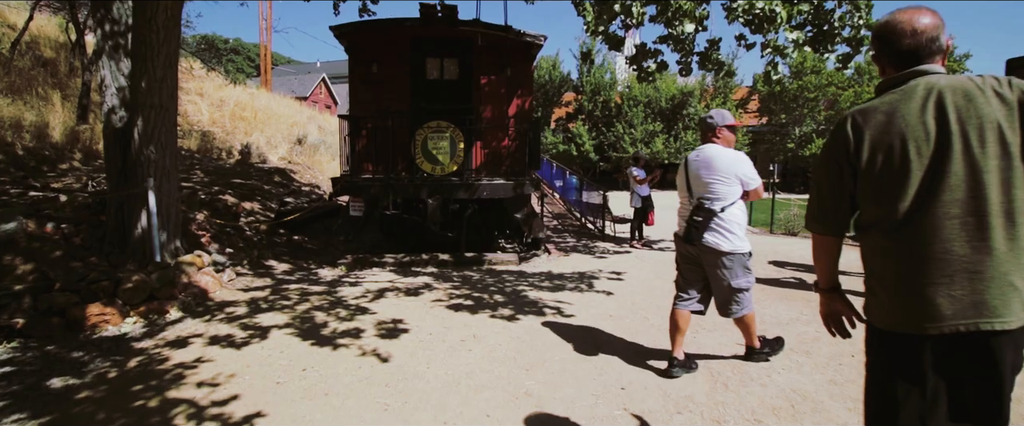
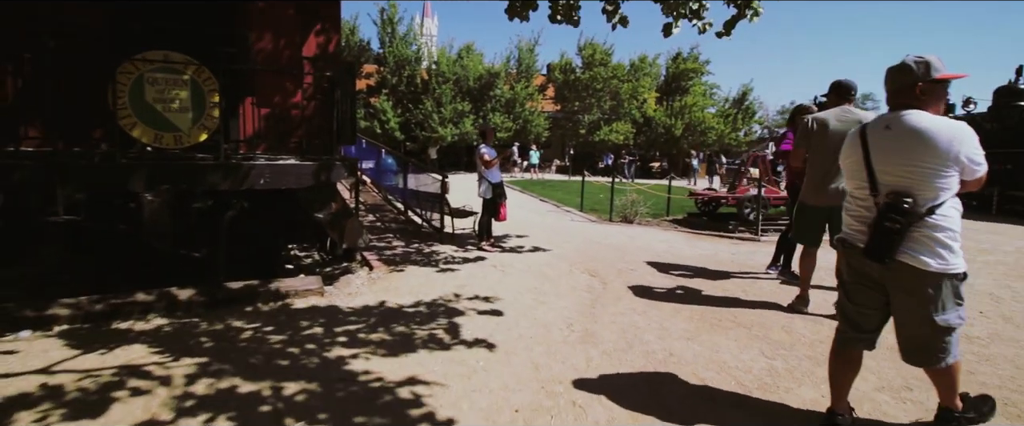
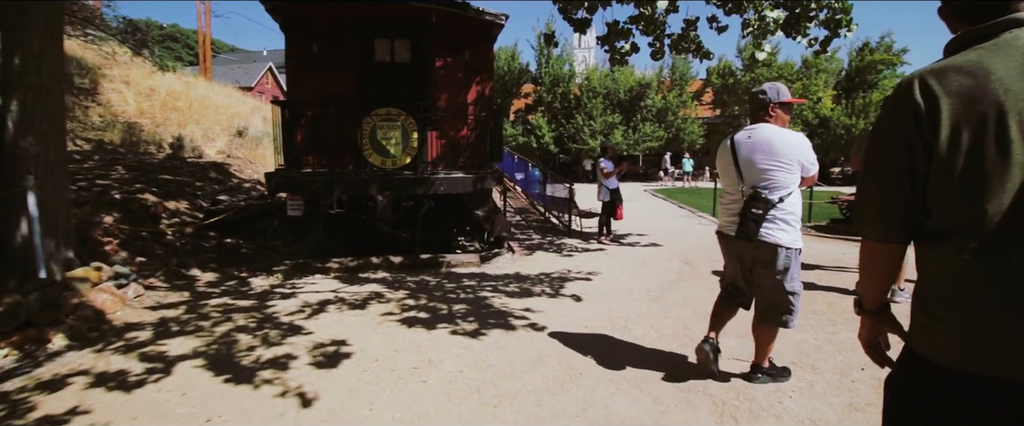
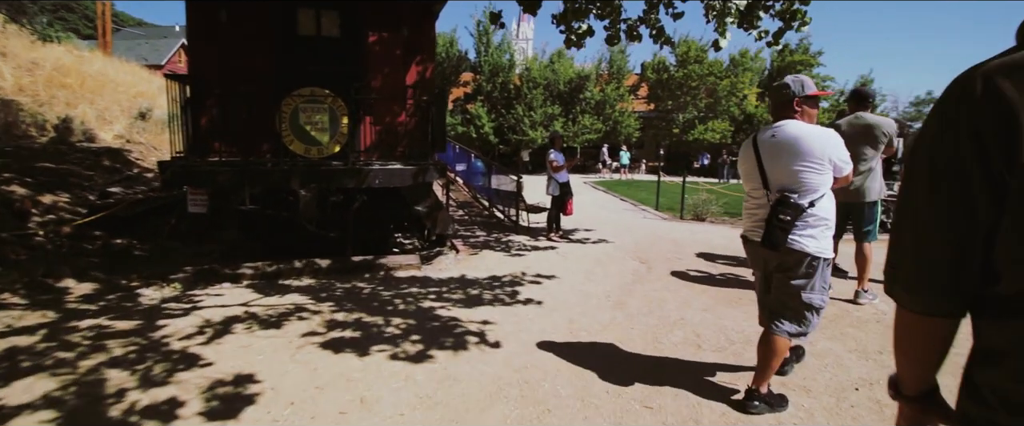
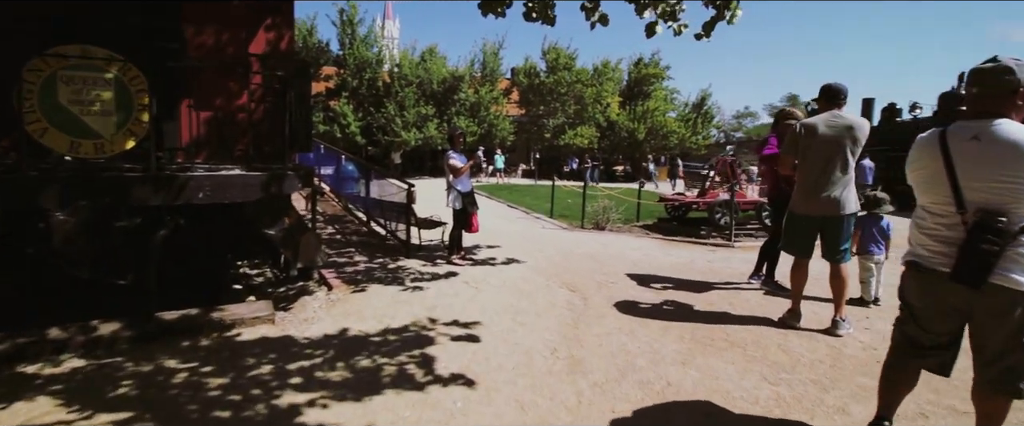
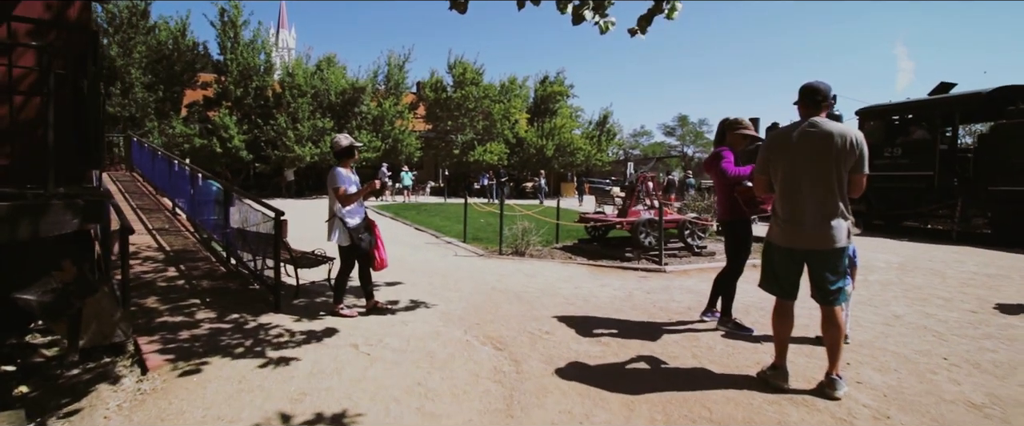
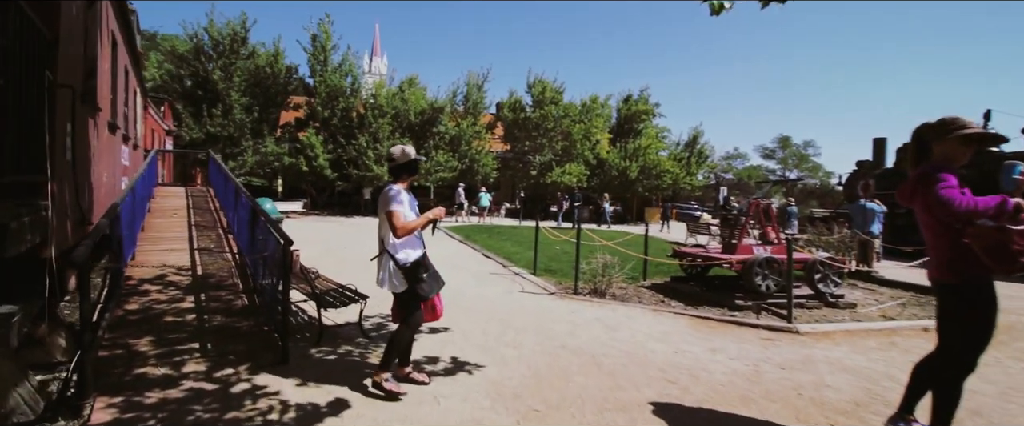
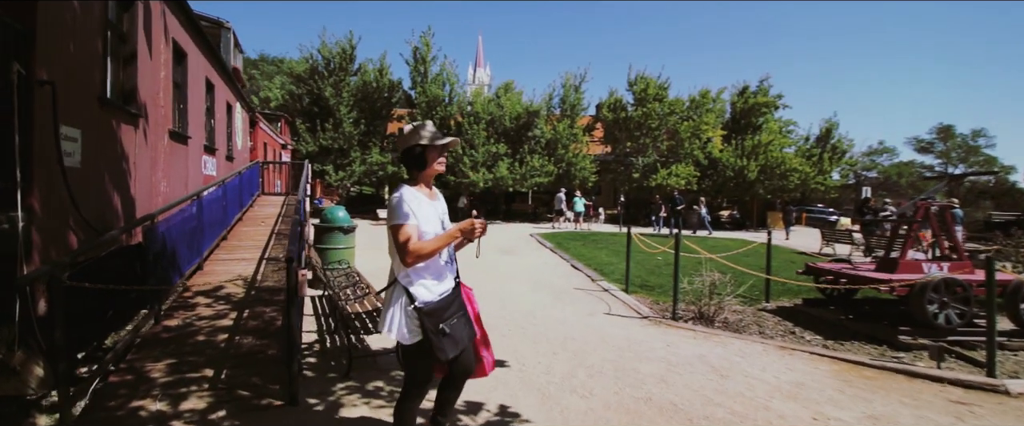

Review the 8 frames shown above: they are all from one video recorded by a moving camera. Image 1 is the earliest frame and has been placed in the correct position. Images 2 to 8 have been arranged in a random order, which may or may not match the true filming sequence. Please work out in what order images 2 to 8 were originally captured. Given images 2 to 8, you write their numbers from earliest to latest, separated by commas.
3, 4, 2, 5, 6, 7, 8
